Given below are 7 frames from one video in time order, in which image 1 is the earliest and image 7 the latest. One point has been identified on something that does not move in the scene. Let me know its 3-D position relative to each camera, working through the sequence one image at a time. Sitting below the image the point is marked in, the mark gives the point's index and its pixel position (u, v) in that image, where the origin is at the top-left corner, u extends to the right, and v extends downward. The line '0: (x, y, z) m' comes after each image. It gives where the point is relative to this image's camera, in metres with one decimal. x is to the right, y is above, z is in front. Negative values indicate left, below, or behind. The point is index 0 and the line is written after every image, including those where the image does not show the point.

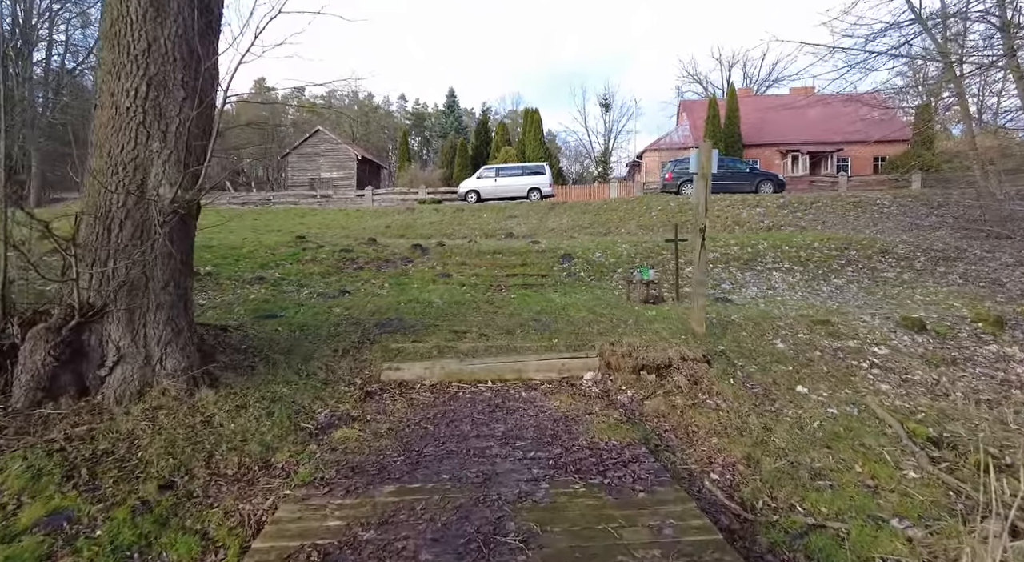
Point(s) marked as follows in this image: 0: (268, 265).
0: (-5.1, +0.3, +12.9) m
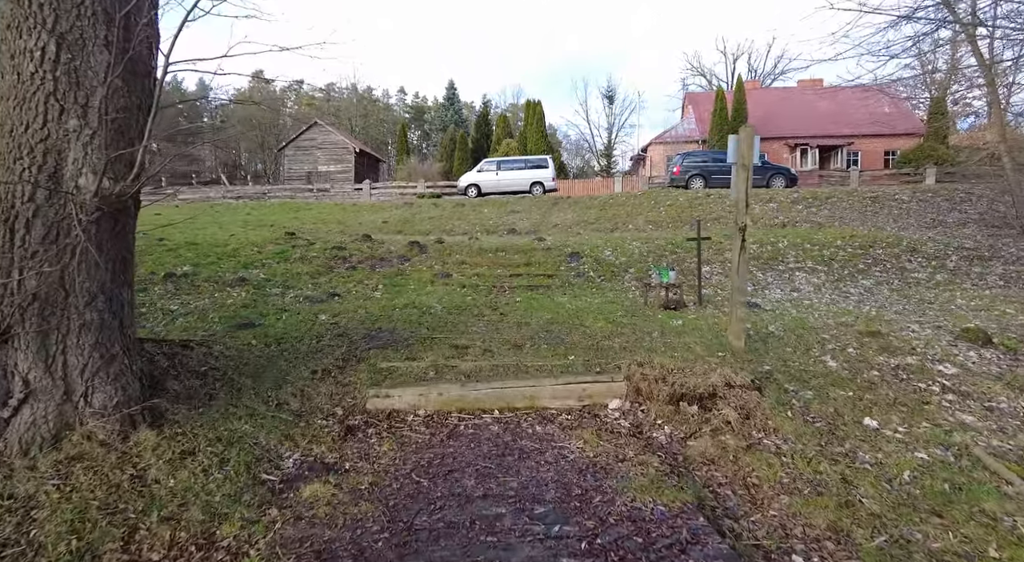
0: (-5.0, +0.3, +11.9) m
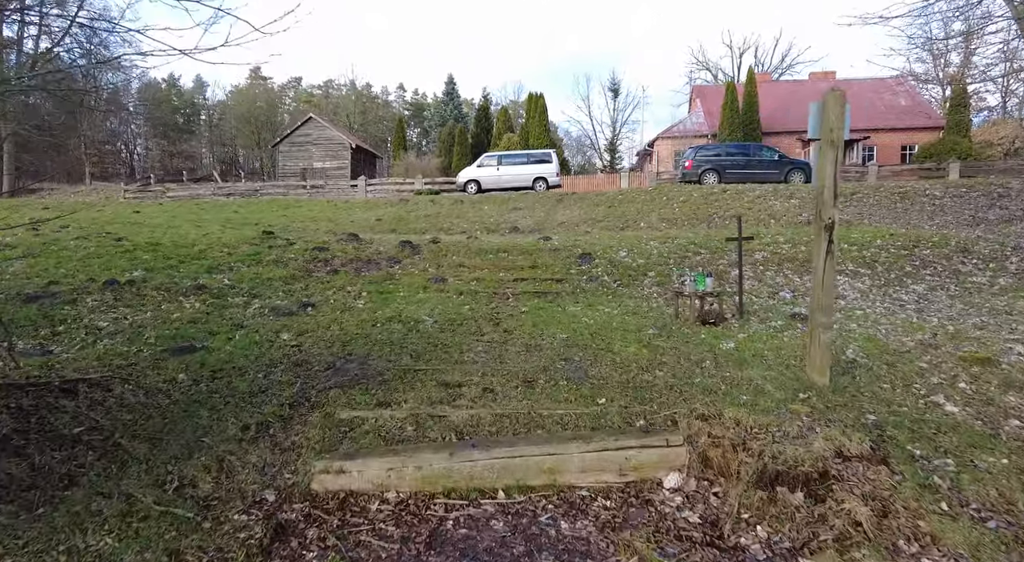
0: (-4.9, +0.2, +10.4) m
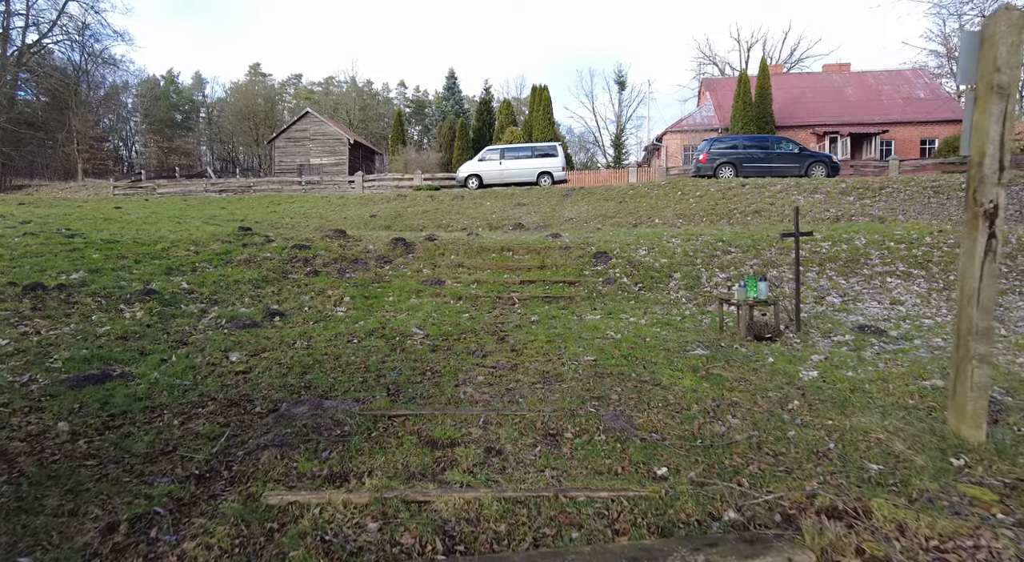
0: (-4.9, +0.2, +9.0) m
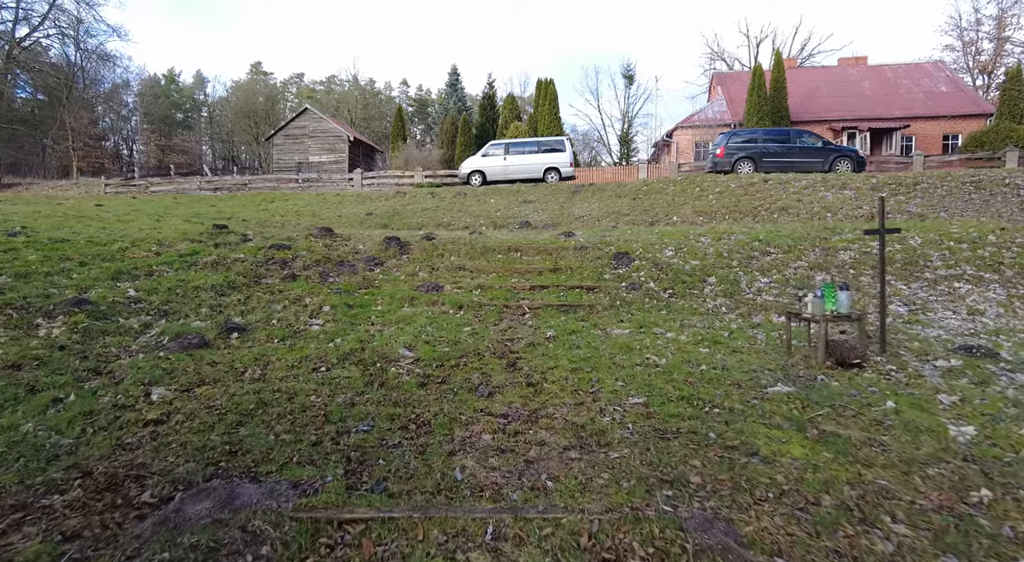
0: (-4.7, +0.1, +7.7) m
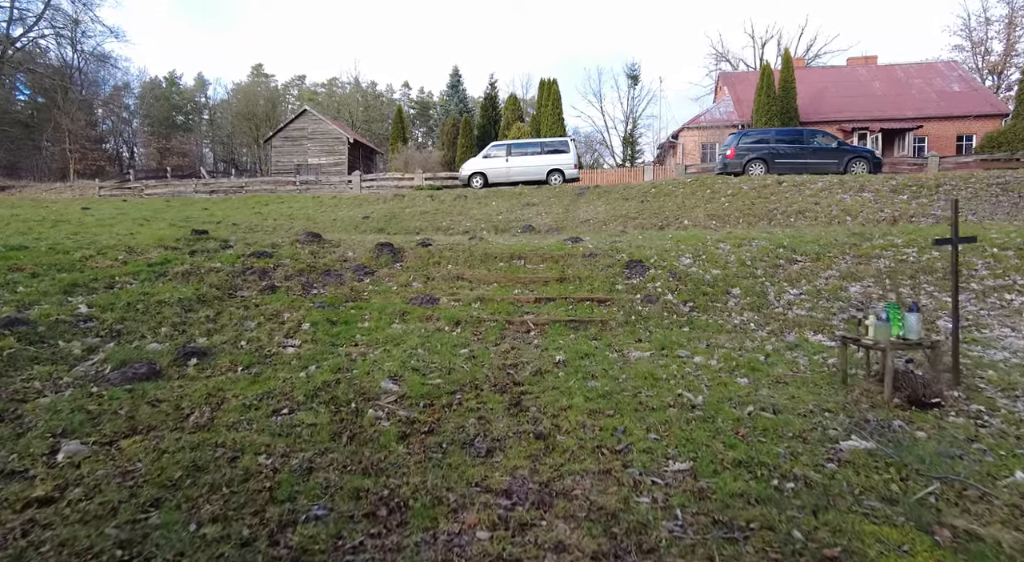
0: (-4.7, 0.0, +6.8) m
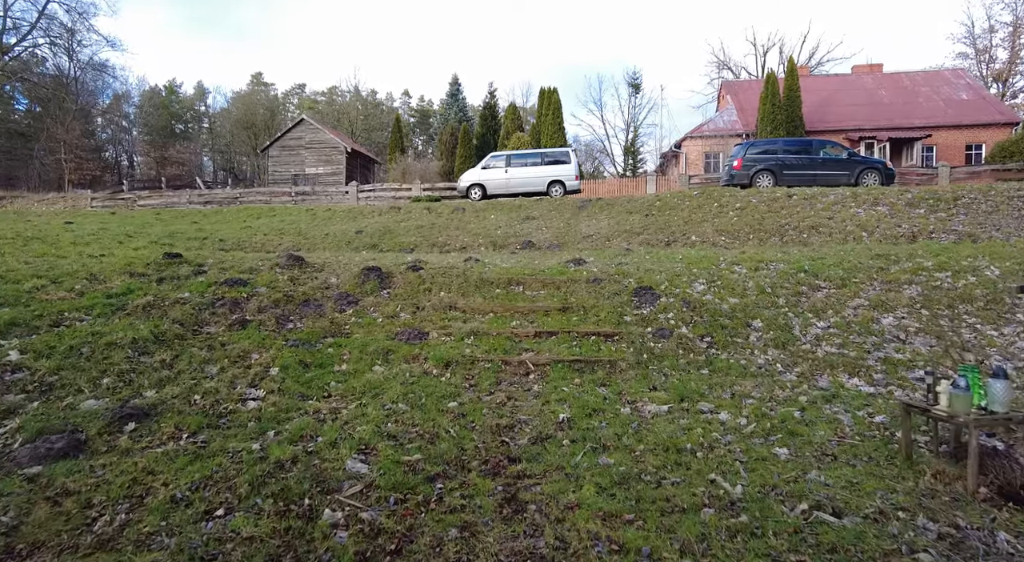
0: (-4.7, -0.4, +6.1) m
